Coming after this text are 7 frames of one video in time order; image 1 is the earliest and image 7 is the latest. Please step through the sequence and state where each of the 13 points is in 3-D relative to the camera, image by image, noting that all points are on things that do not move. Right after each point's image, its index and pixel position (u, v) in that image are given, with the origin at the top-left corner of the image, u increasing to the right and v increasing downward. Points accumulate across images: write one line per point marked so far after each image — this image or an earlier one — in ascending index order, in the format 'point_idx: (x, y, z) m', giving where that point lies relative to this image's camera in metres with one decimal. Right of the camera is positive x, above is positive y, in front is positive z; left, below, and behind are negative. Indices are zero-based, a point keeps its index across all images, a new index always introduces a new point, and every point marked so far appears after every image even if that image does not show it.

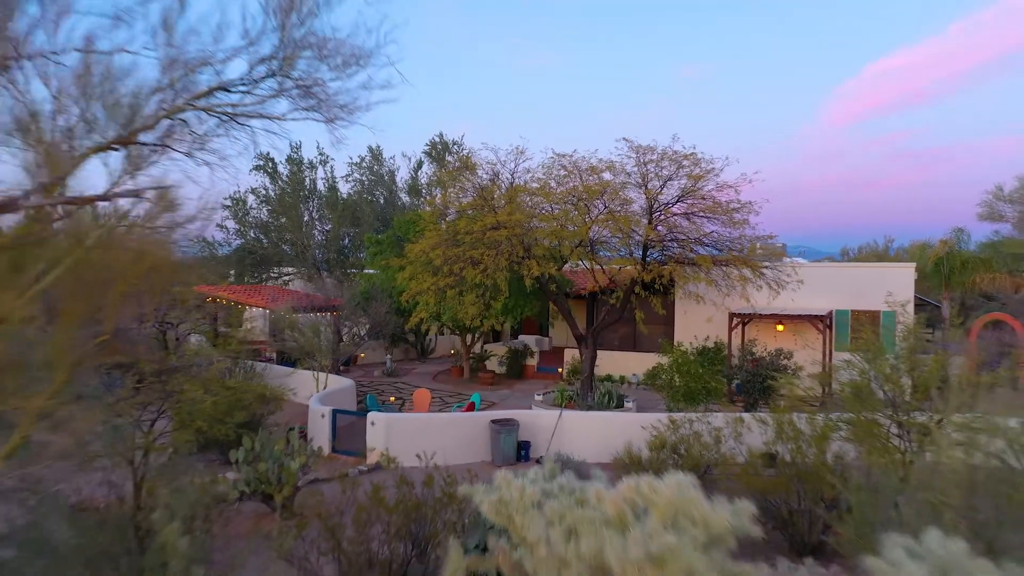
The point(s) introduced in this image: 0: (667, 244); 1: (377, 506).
0: (+1.9, +0.5, +9.7) m
1: (-0.7, -1.1, +3.9) m
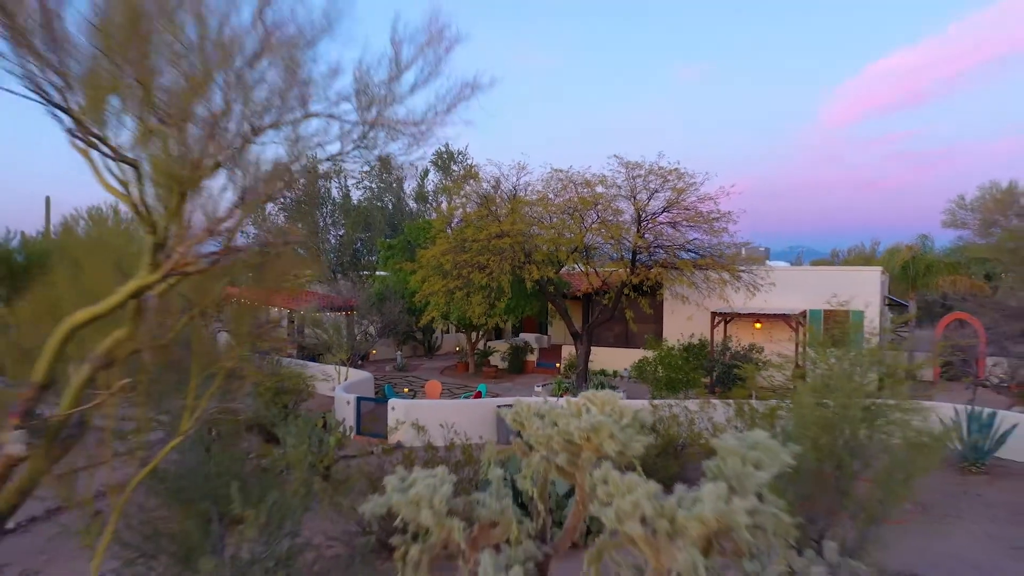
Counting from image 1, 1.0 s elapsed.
0: (+2.0, +0.5, +10.7) m
1: (-0.7, -1.1, +4.9) m
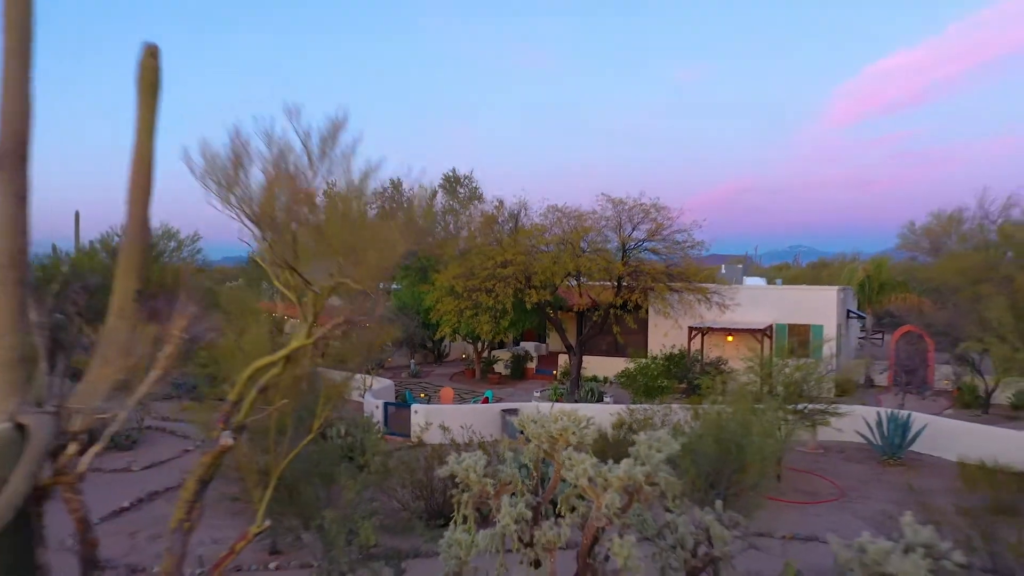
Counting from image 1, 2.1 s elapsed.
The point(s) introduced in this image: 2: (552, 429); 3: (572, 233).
0: (+2.0, +0.2, +12.4) m
1: (-0.6, -1.5, +6.5) m
2: (+0.2, -0.7, +3.9) m
3: (+1.0, +0.9, +12.2) m
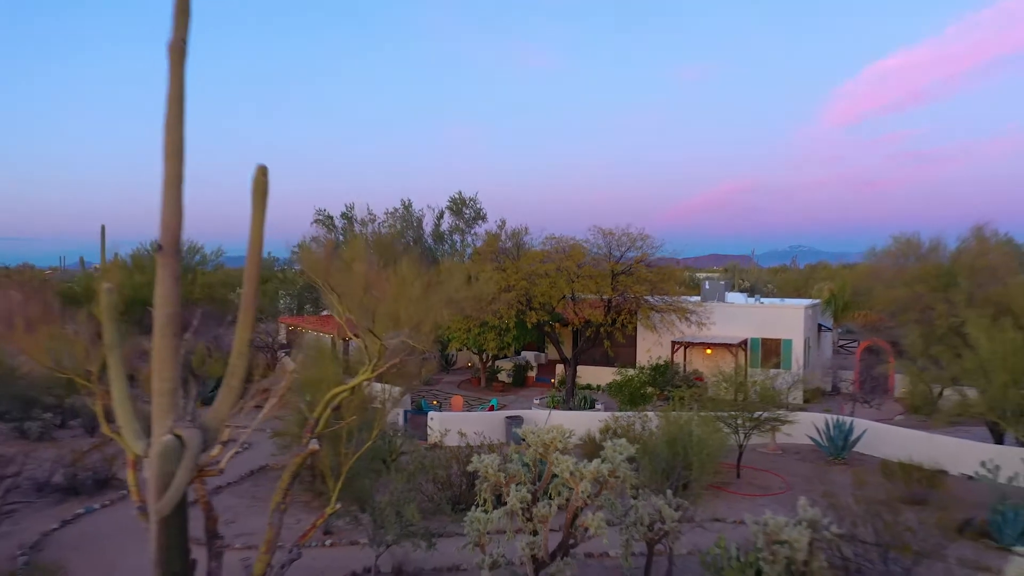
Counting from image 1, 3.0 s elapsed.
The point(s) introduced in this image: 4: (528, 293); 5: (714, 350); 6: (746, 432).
0: (+2.0, -0.2, +14.0) m
1: (-0.6, -1.8, +8.2) m
2: (+0.2, -1.1, +5.5) m
3: (+1.0, +0.5, +13.8) m
4: (+0.3, -0.1, +13.9) m
5: (+4.0, -1.2, +14.9) m
6: (+3.2, -1.9, +10.1) m
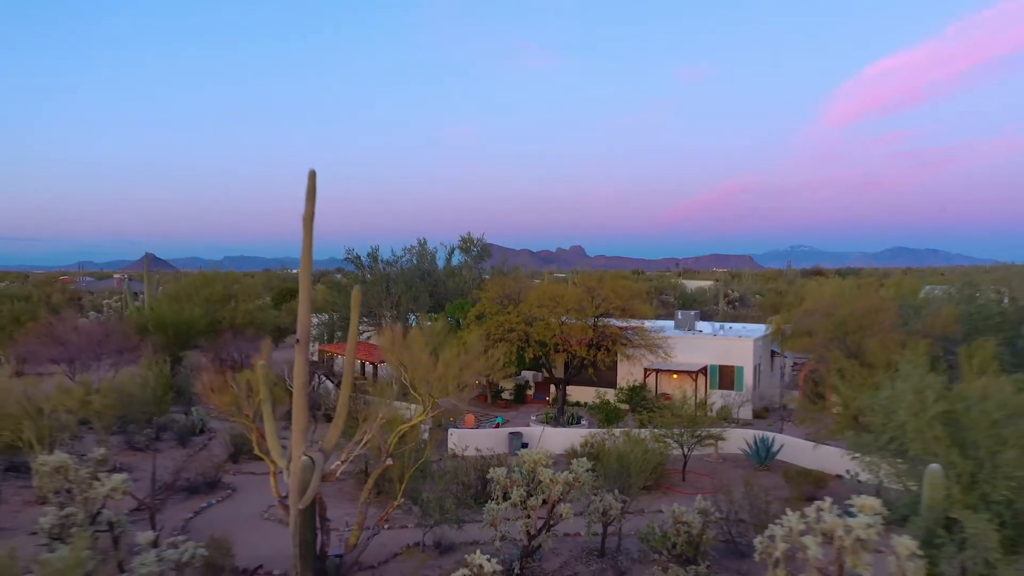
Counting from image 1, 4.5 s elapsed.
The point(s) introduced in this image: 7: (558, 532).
0: (+2.1, -1.1, +17.3) m
1: (-0.6, -2.7, +11.5) m
2: (+0.3, -2.0, +8.8) m
3: (+1.0, -0.3, +17.1) m
4: (+0.3, -1.0, +17.2) m
5: (+4.0, -2.1, +18.2) m
6: (+3.2, -2.8, +13.4) m
7: (+0.6, -3.3, +10.0) m
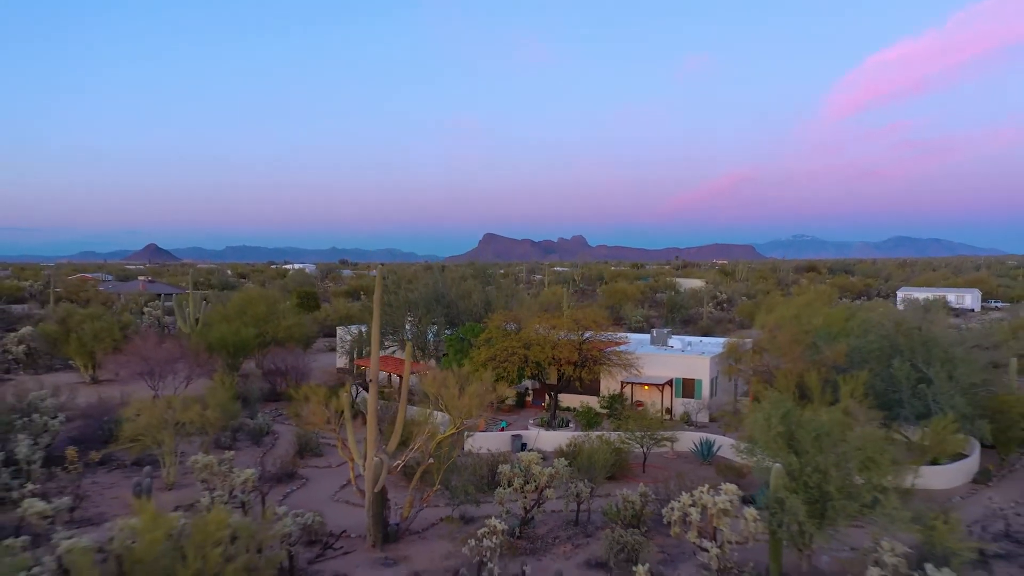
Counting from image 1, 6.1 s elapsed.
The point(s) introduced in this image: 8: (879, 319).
0: (+2.1, -1.9, +21.5) m
1: (-0.5, -3.6, +15.7) m
2: (+0.3, -3.0, +13.1) m
3: (+1.1, -1.2, +21.3) m
4: (+0.4, -1.8, +21.4) m
5: (+4.1, -2.9, +22.5) m
6: (+3.3, -3.7, +17.7) m
7: (+0.7, -4.2, +14.3) m
8: (+9.1, -0.8, +18.7) m
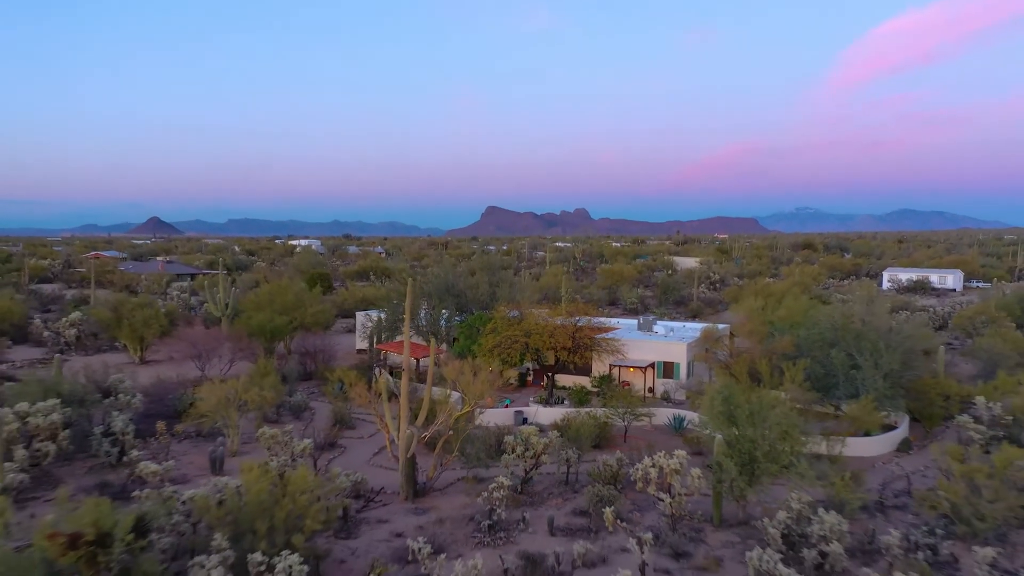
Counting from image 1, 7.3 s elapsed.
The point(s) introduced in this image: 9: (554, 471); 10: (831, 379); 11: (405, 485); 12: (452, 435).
0: (+2.2, -1.8, +24.9) m
1: (-0.4, -3.7, +19.2) m
2: (+0.4, -3.1, +16.5) m
3: (+1.2, -1.1, +24.7) m
4: (+0.5, -1.7, +24.8) m
5: (+4.2, -2.8, +25.9) m
6: (+3.3, -3.7, +21.1) m
7: (+0.7, -4.3, +17.7) m
8: (+9.2, -0.7, +22.0) m
9: (+1.0, -4.3, +17.8) m
10: (+8.4, -2.4, +19.7) m
11: (-2.3, -4.2, +16.1) m
12: (-1.4, -3.6, +18.1) m
